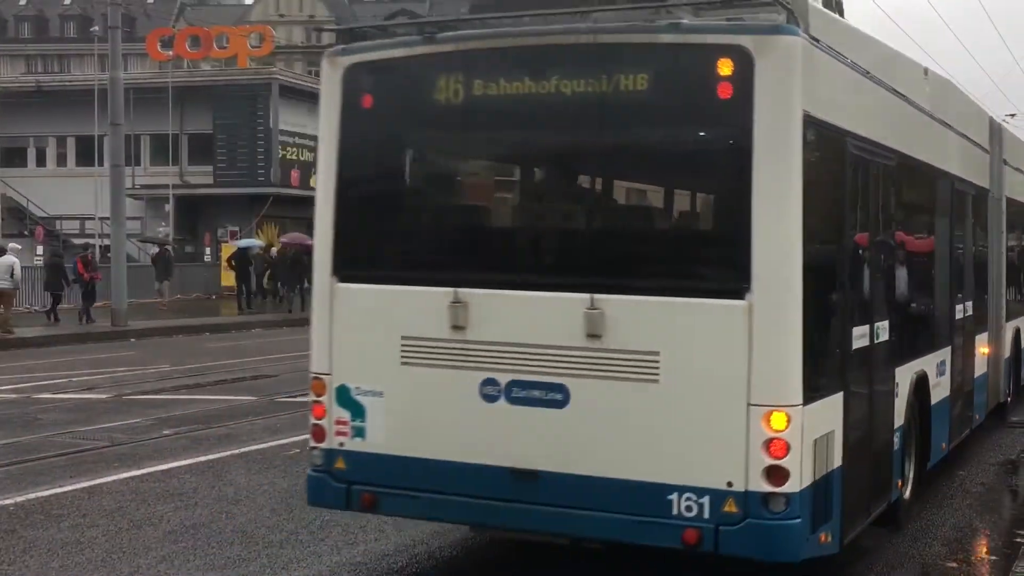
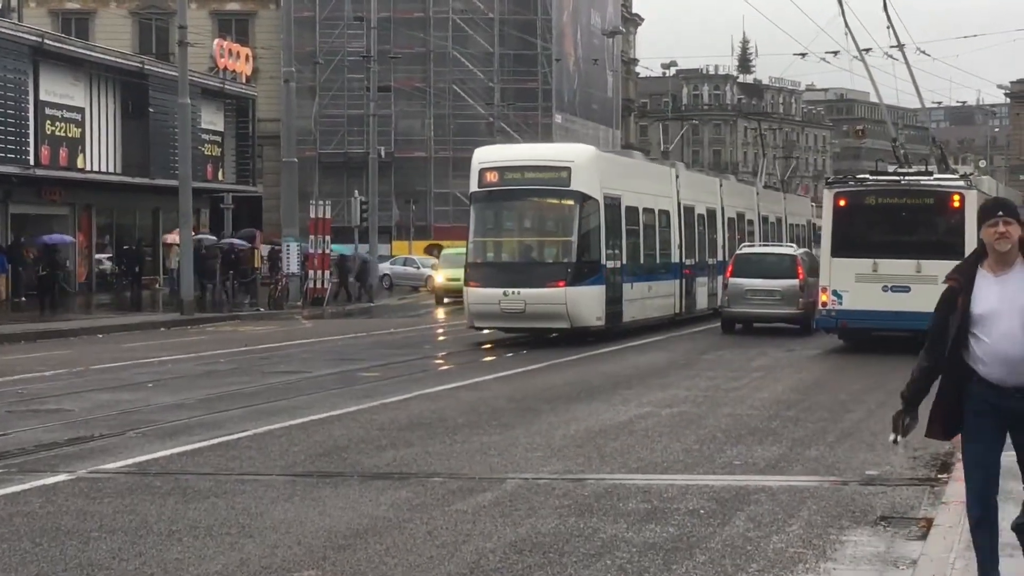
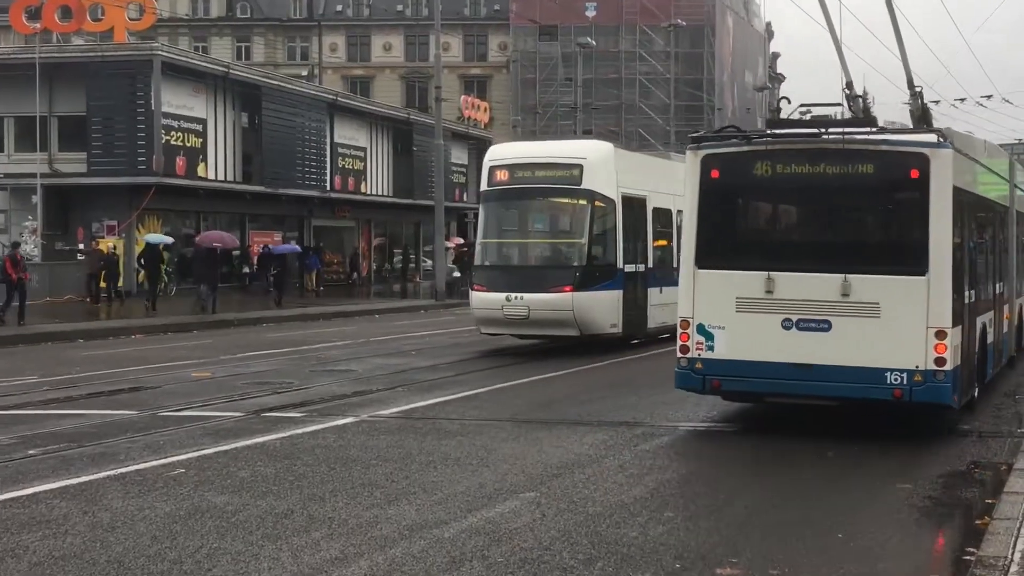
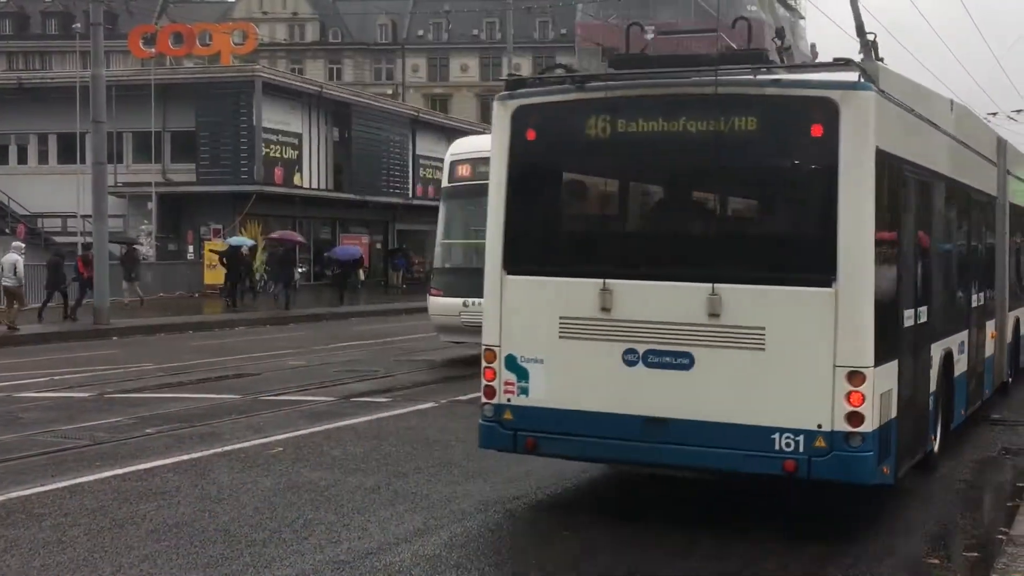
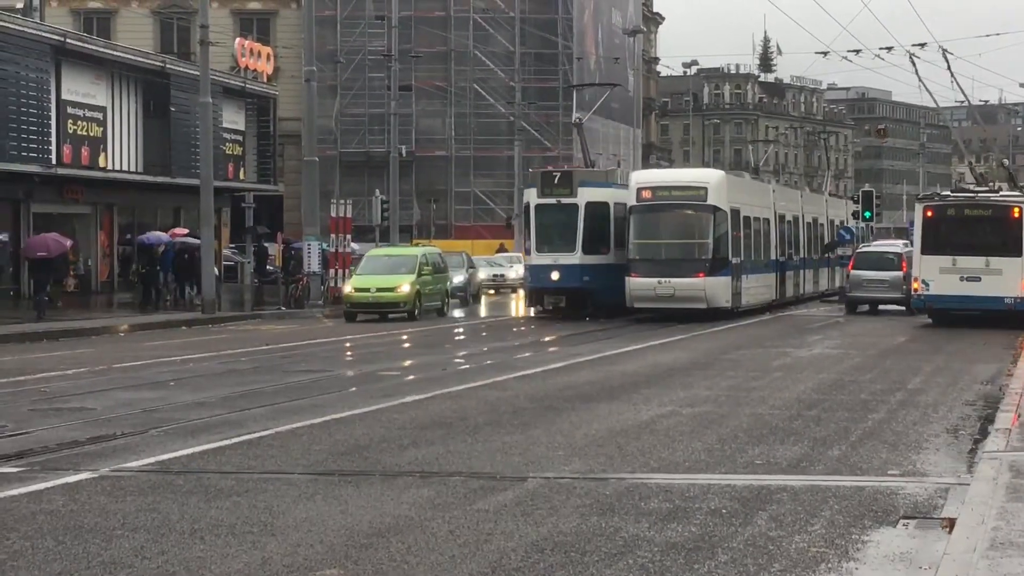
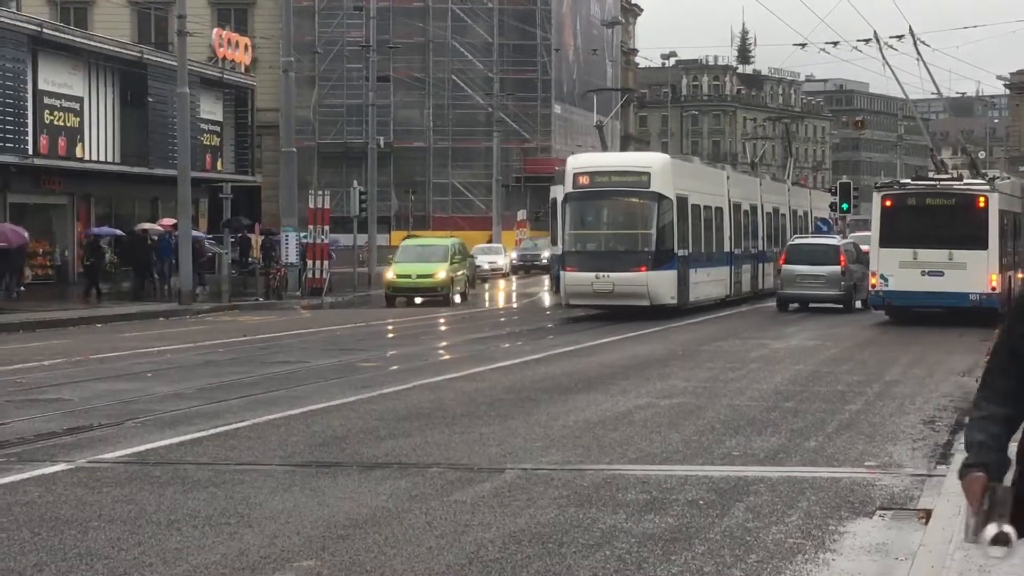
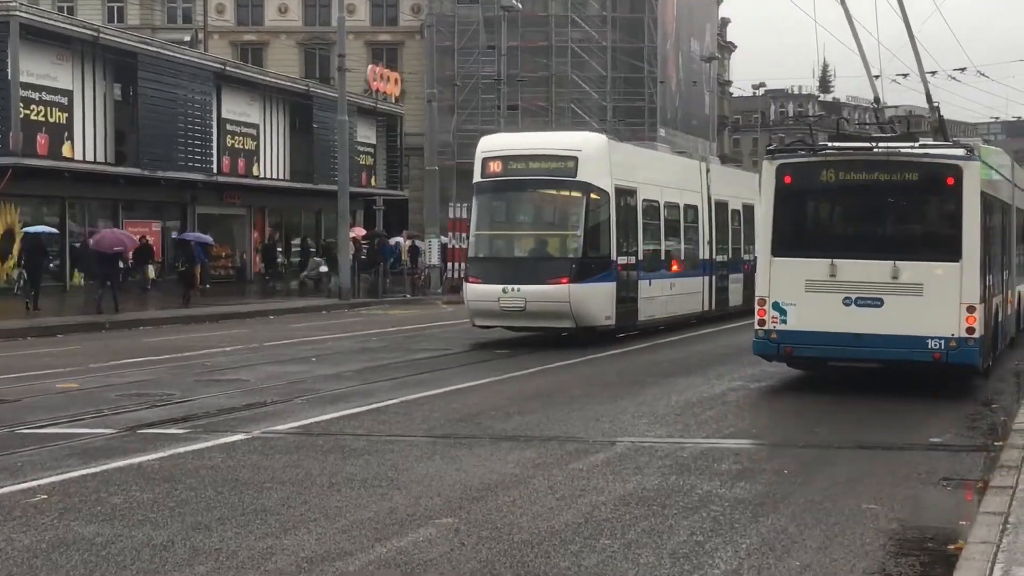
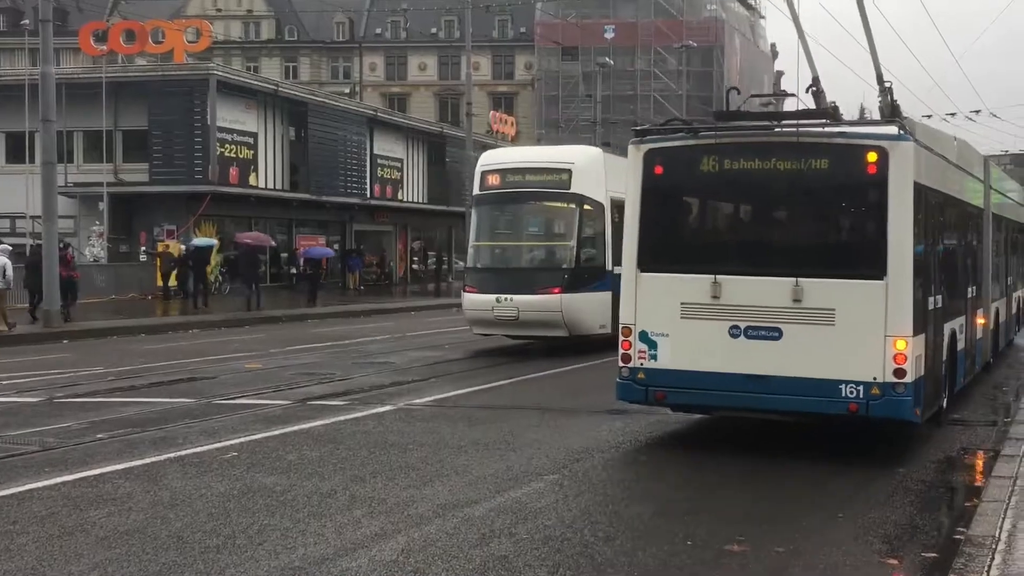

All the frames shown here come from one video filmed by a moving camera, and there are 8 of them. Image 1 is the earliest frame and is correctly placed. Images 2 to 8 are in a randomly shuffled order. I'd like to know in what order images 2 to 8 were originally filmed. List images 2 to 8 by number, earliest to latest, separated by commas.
4, 8, 3, 7, 2, 6, 5
